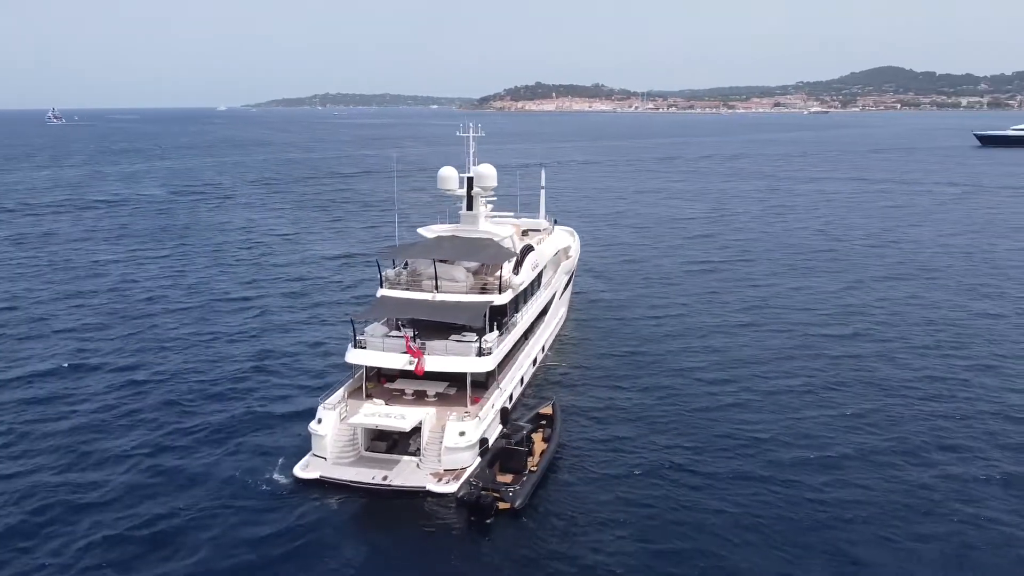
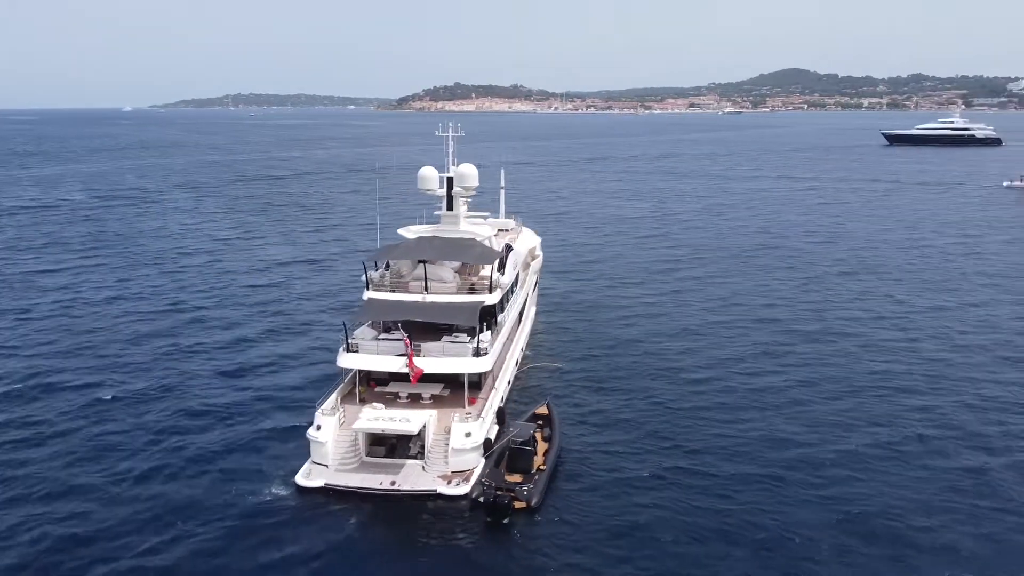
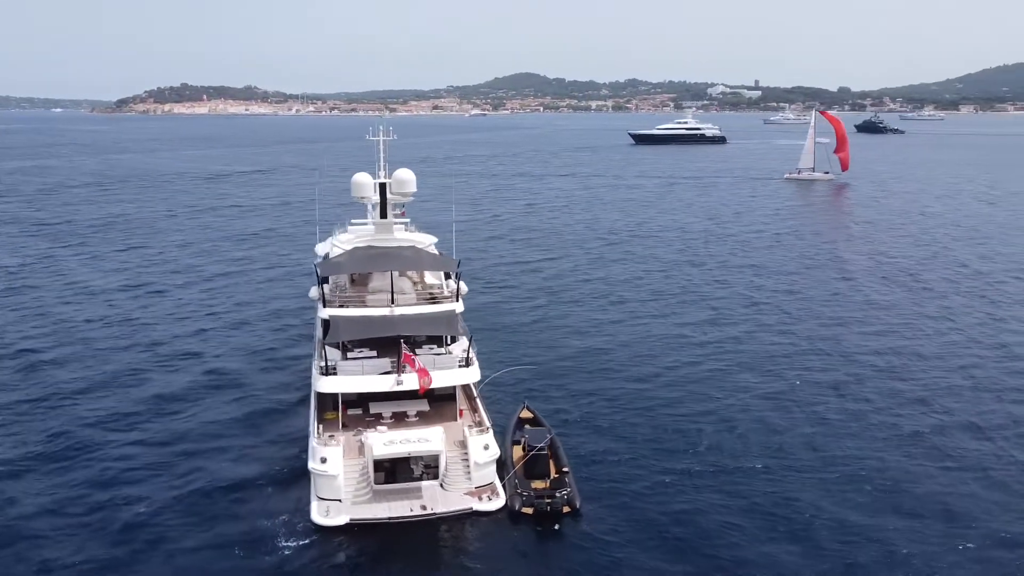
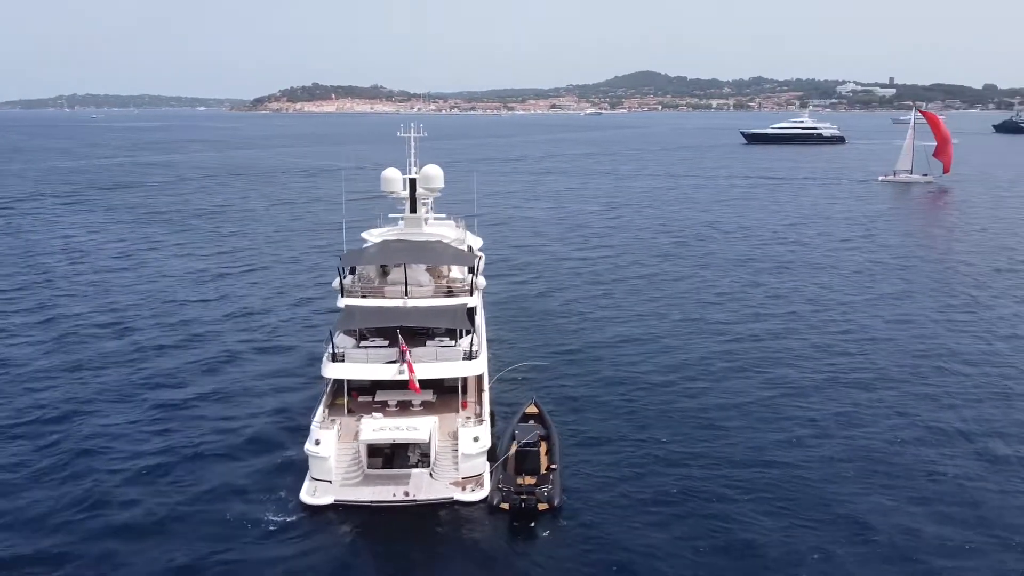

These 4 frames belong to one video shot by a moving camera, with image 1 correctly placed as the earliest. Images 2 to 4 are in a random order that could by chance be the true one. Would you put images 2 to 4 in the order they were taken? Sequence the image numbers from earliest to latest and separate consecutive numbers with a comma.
2, 4, 3
